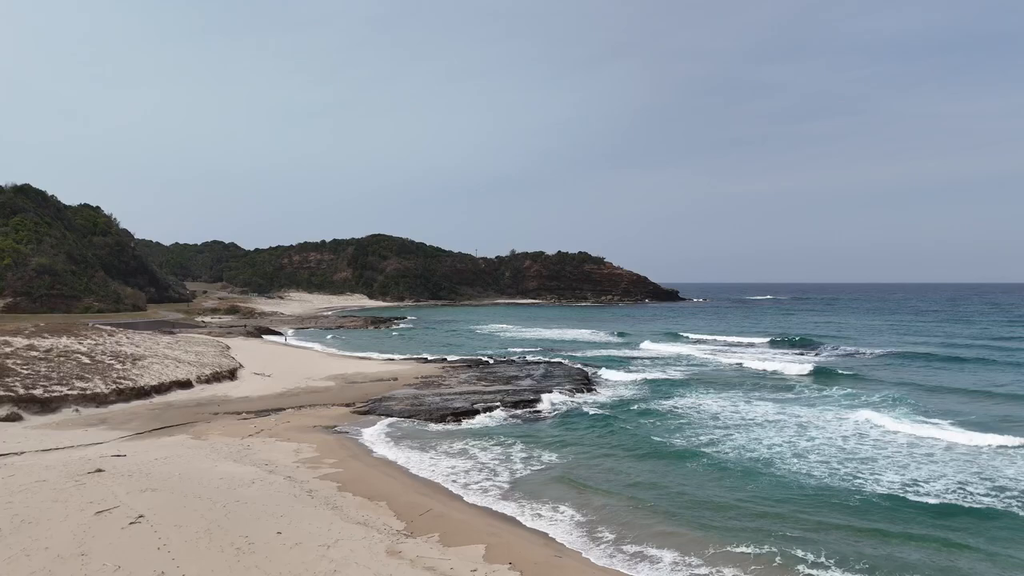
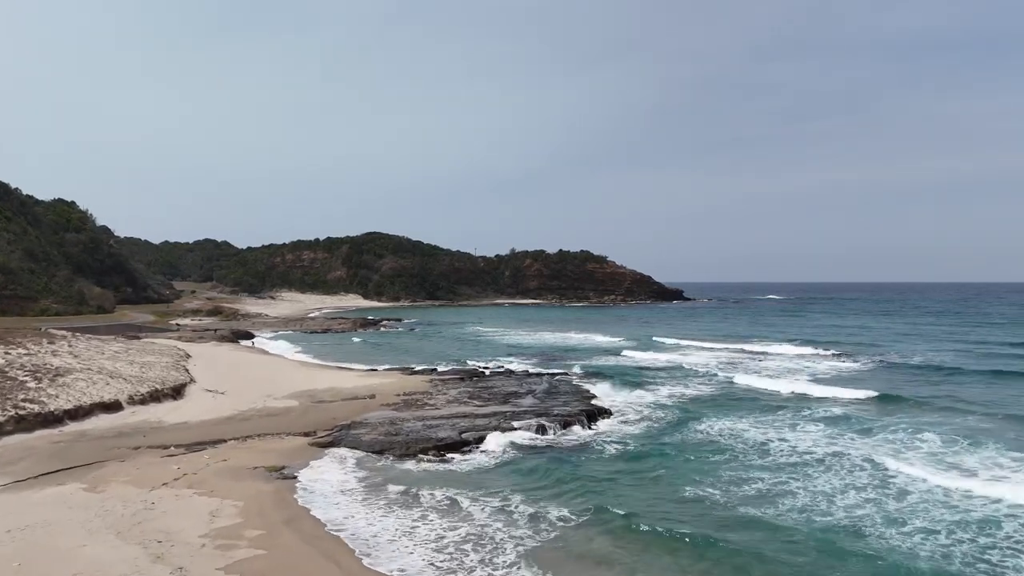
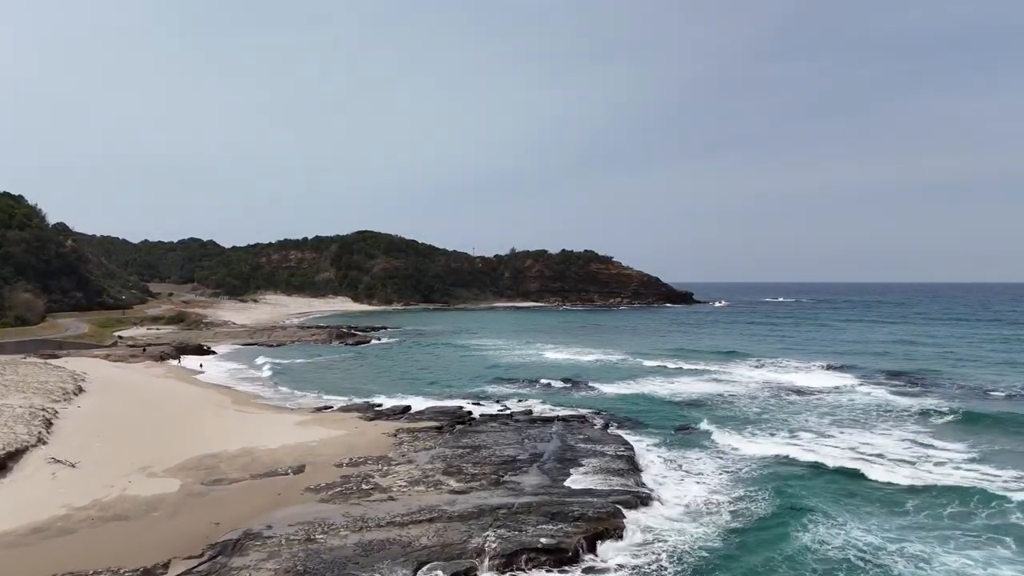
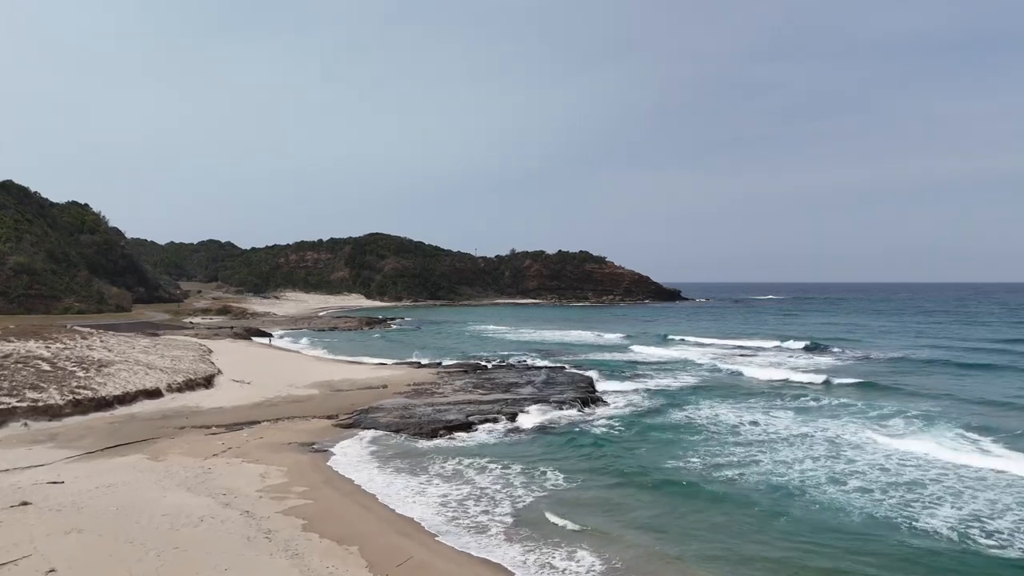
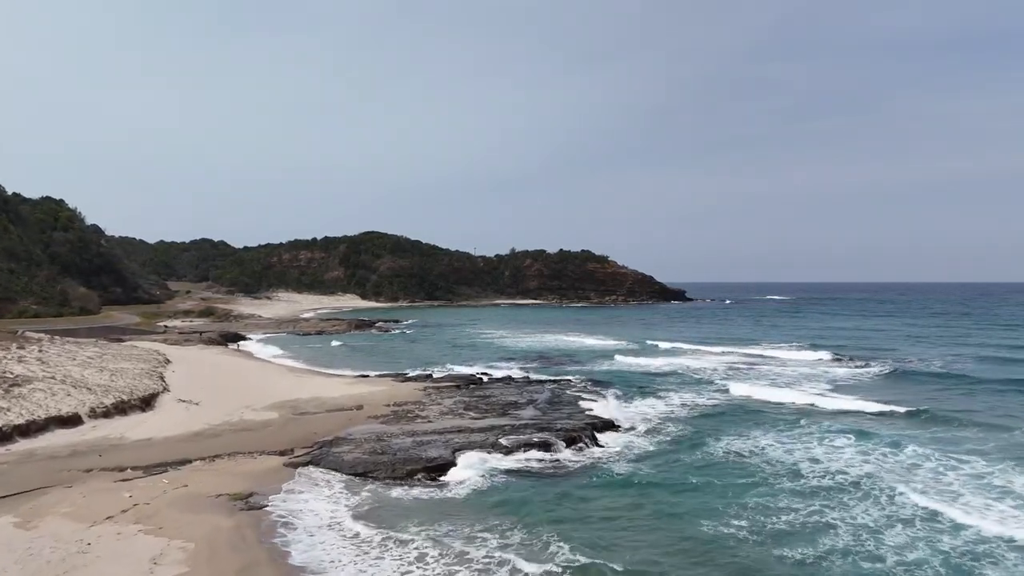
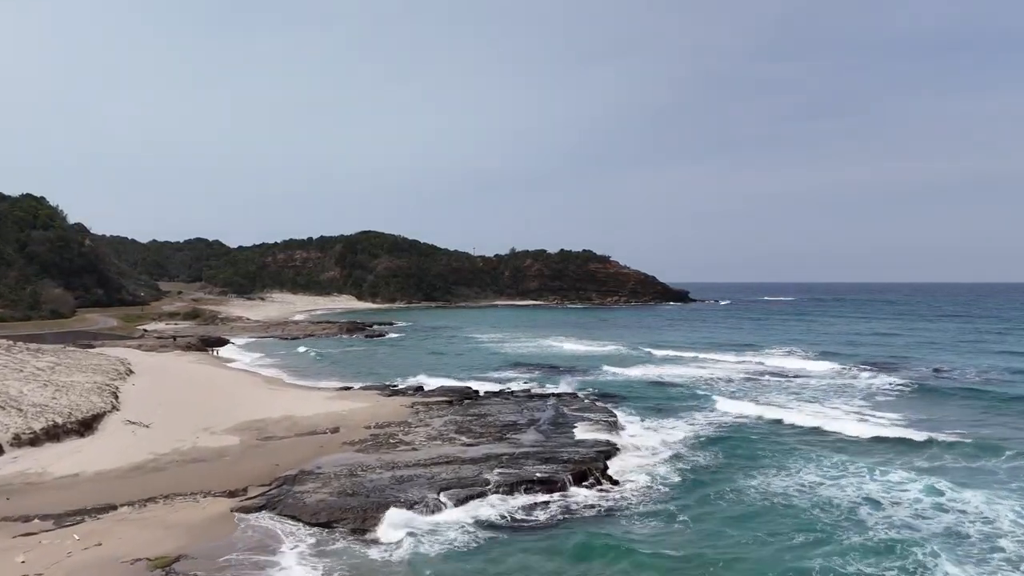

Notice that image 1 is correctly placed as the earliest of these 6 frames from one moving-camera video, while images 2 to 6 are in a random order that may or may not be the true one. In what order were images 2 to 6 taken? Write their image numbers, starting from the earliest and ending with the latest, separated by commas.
4, 2, 5, 6, 3
